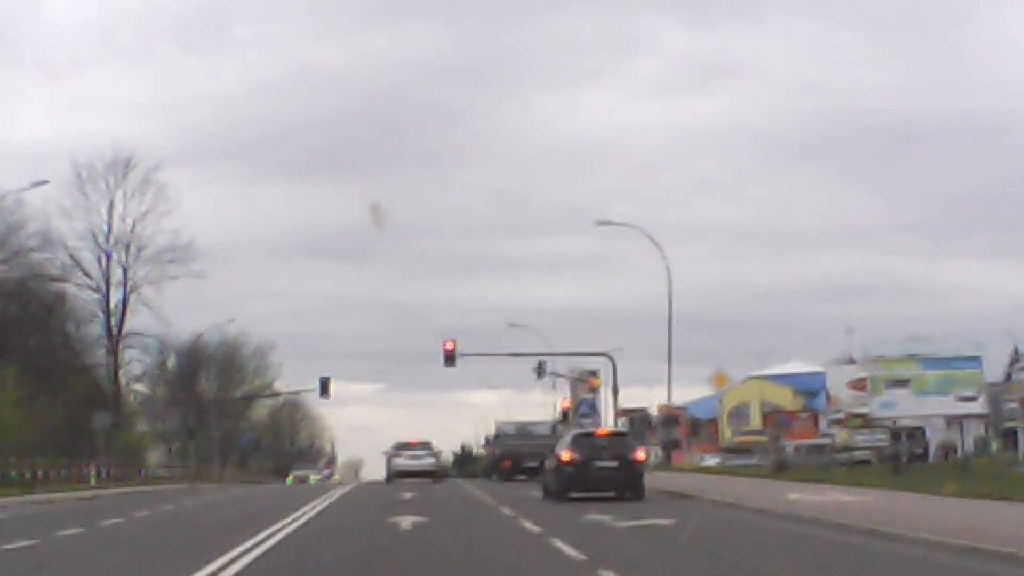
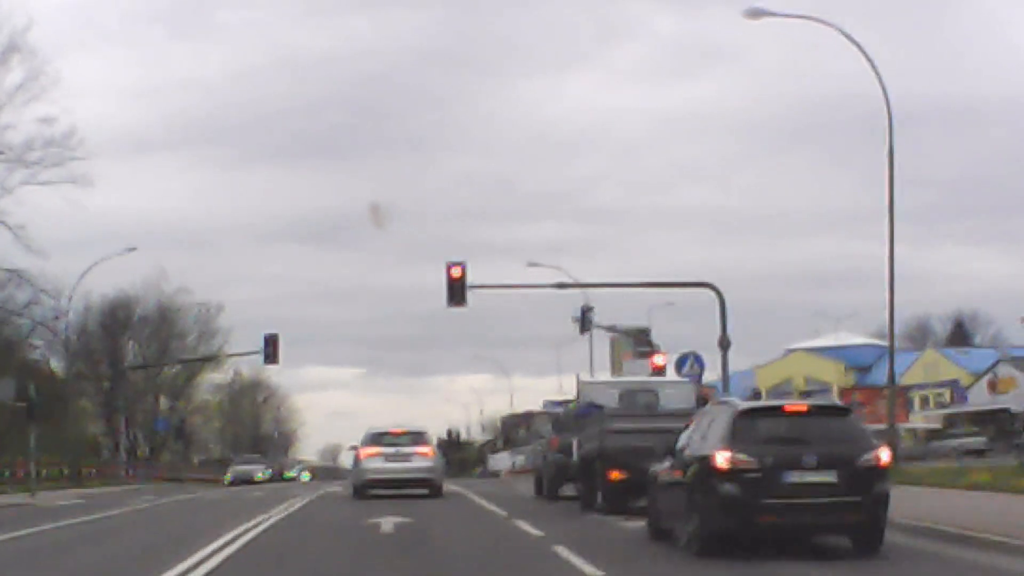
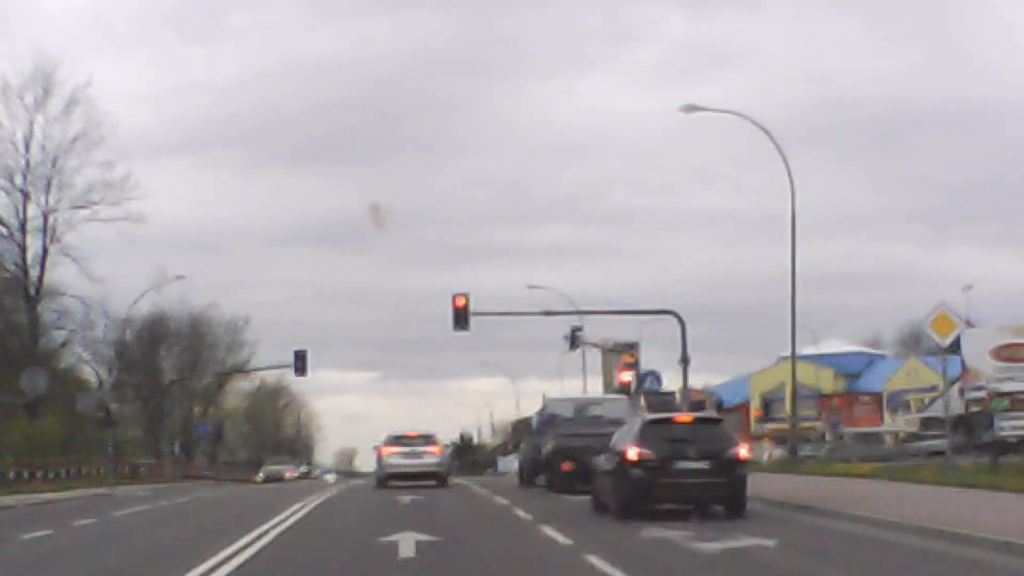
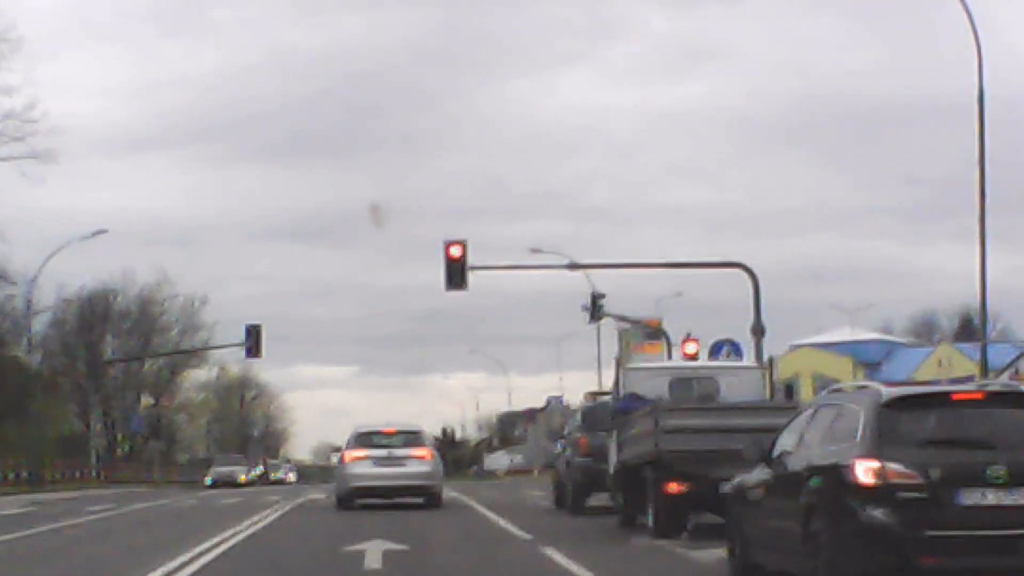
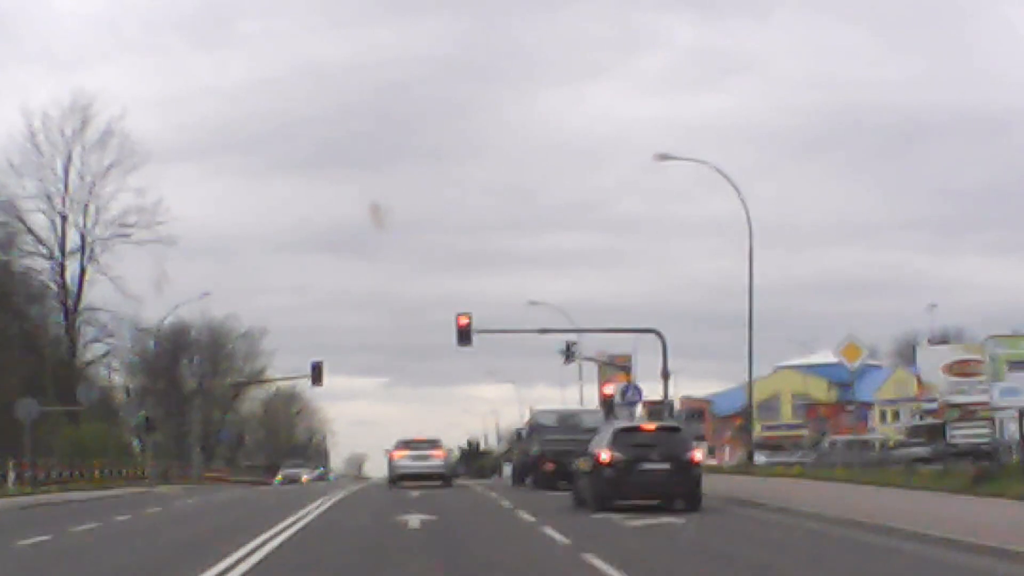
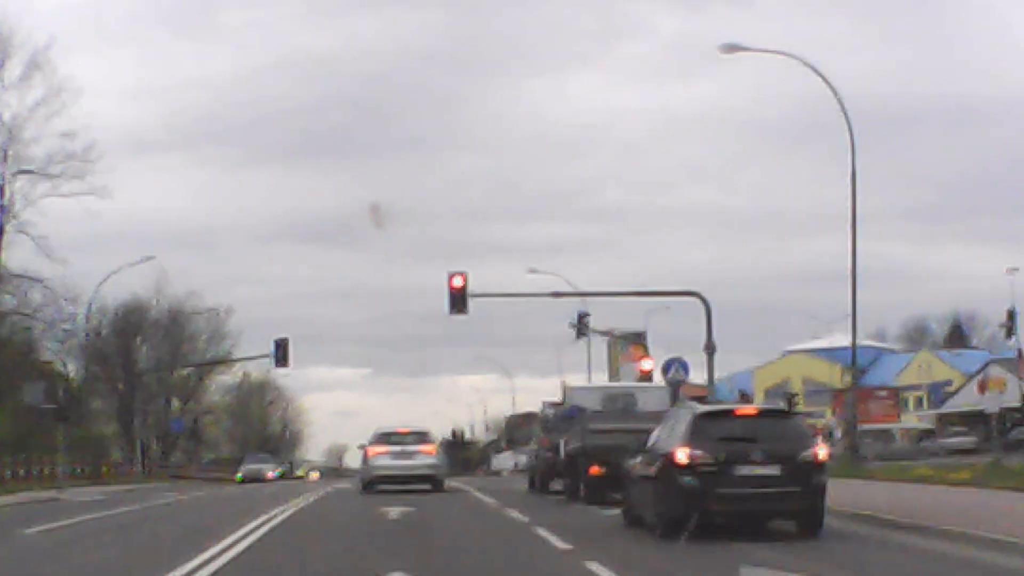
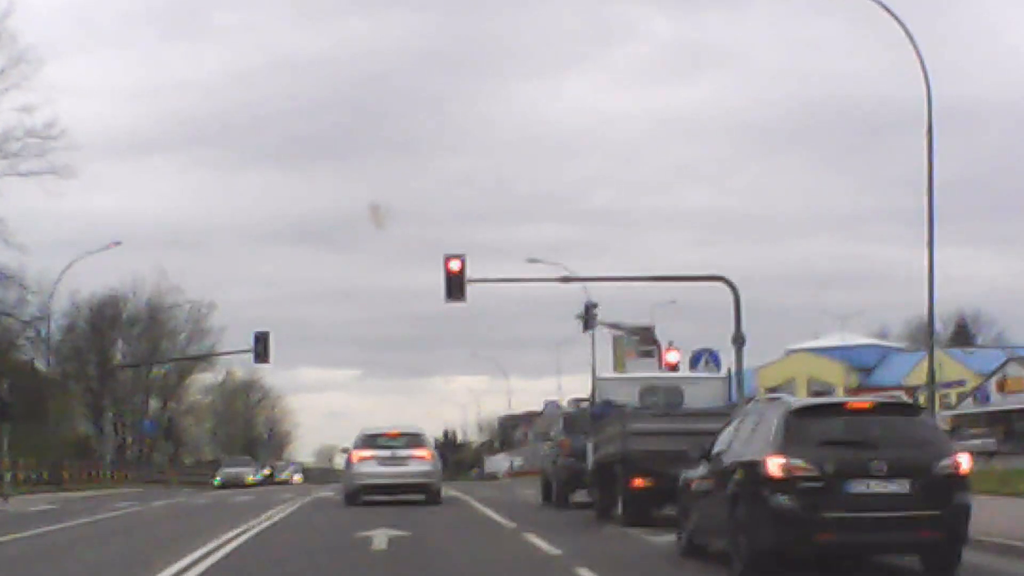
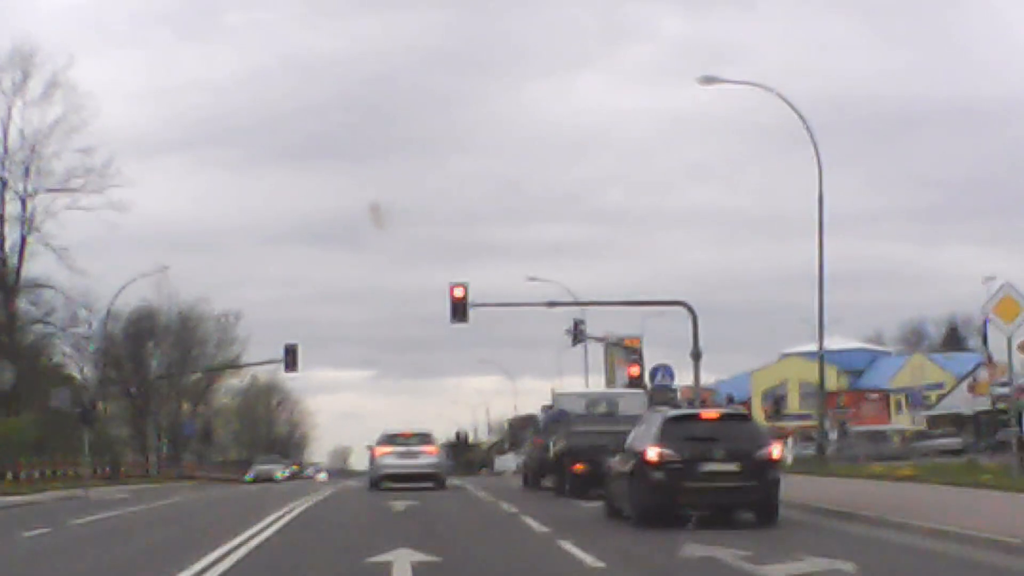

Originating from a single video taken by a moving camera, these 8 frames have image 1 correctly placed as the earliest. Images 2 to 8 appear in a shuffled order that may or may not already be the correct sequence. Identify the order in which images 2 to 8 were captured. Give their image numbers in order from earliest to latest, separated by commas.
5, 3, 8, 6, 2, 7, 4
